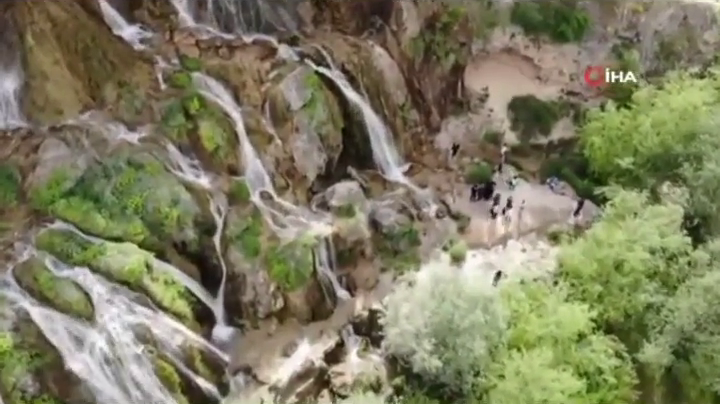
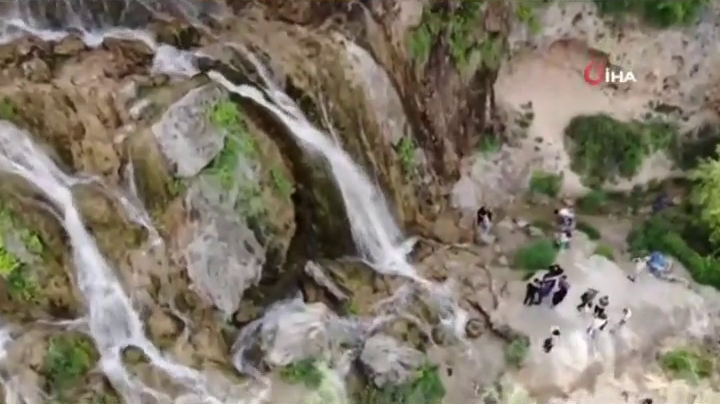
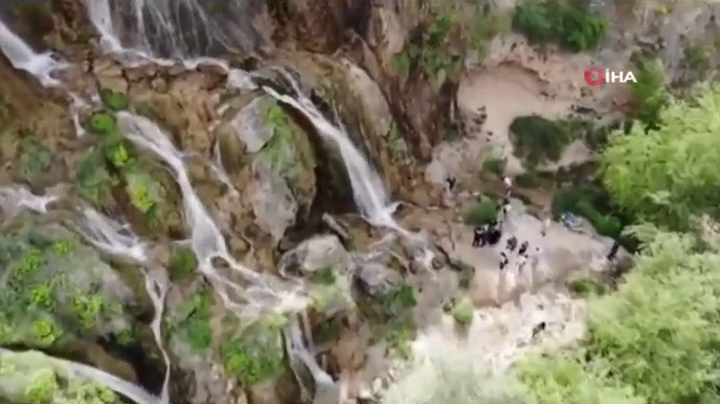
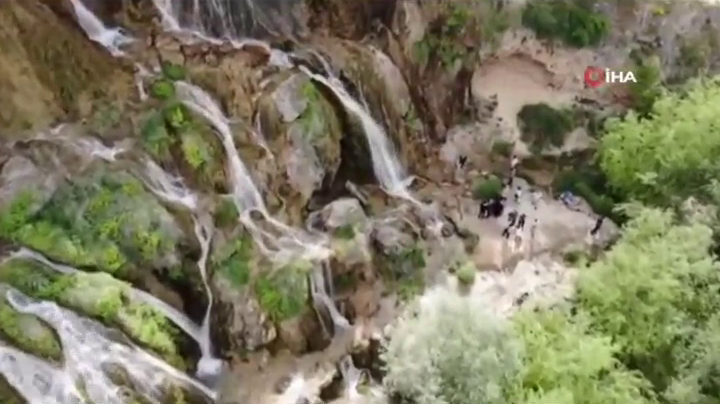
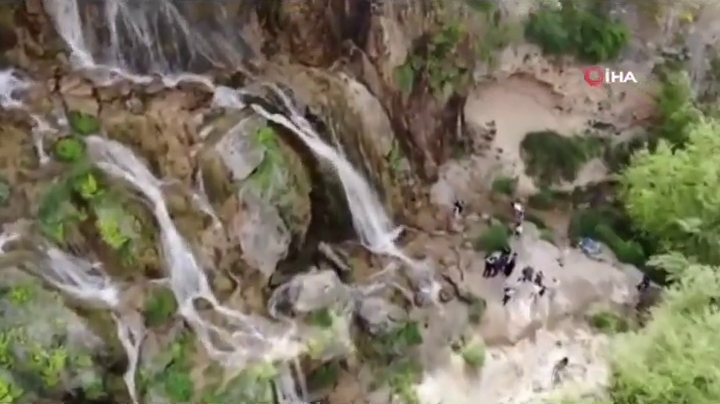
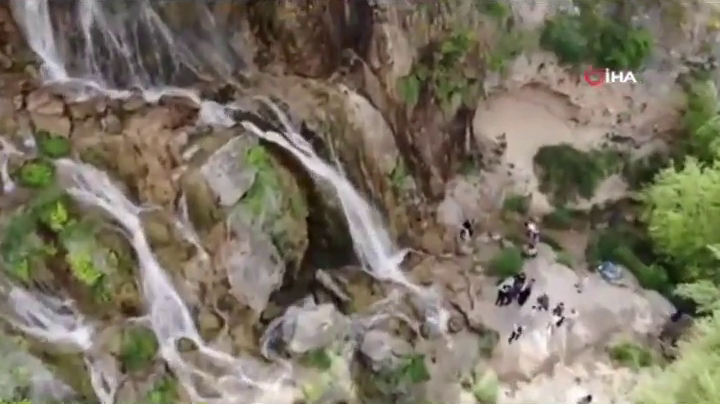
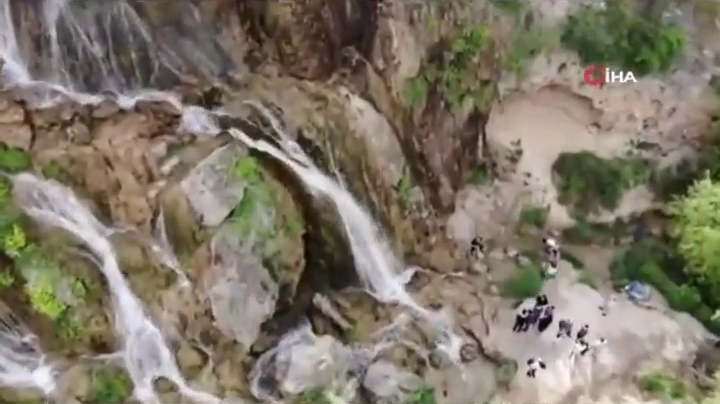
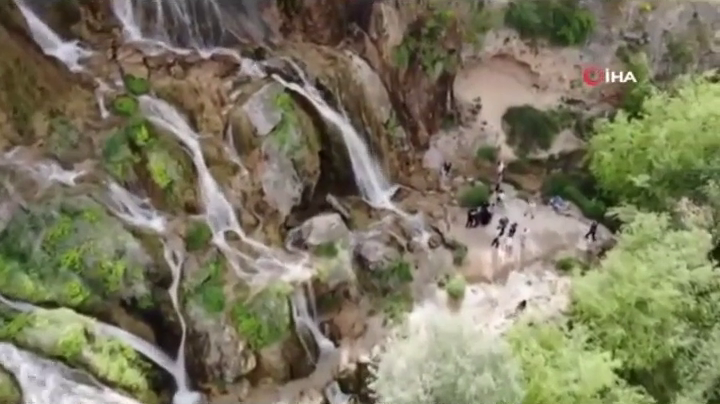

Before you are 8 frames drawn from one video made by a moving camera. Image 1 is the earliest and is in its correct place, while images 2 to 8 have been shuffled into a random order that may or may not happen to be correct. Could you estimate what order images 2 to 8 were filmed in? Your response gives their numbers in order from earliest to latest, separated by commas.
4, 8, 3, 5, 6, 7, 2
